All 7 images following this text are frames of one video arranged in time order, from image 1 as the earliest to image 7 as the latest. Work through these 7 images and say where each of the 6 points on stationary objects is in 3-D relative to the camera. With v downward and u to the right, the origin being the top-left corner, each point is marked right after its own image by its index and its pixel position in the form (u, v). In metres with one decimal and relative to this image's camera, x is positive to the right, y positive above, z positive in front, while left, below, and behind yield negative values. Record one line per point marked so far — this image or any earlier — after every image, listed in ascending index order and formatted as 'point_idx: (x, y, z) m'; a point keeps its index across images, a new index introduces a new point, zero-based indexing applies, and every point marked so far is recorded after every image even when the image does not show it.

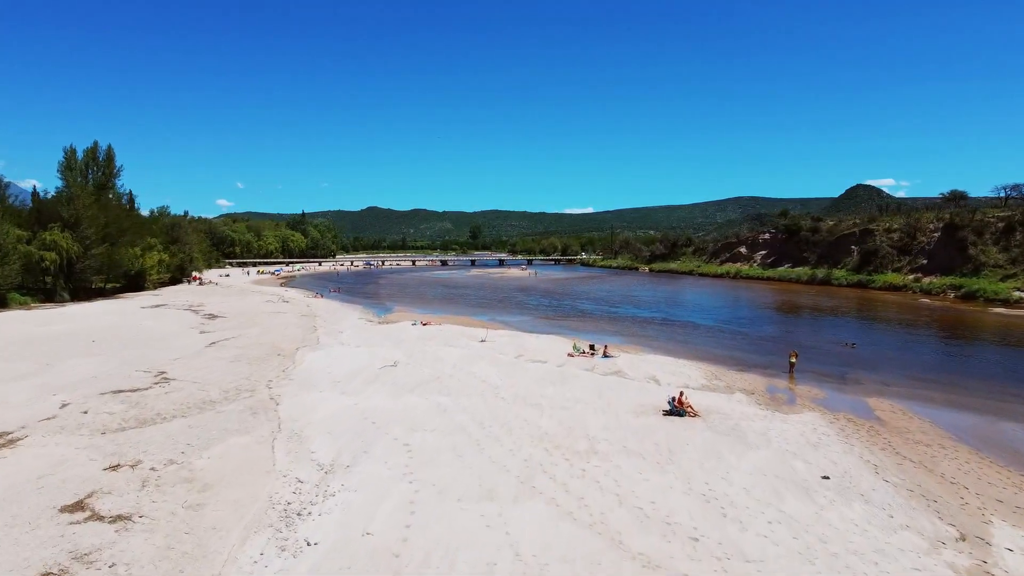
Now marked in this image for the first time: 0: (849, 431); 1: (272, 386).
0: (+5.6, -2.4, +13.4) m
1: (-5.0, -2.1, +16.6) m
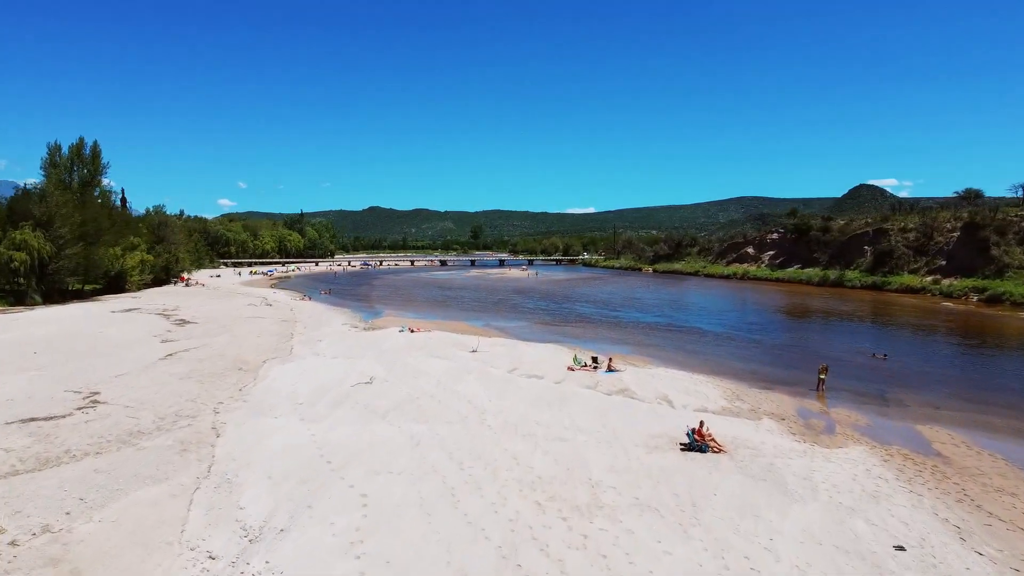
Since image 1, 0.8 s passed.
0: (+5.5, -2.6, +11.0) m
1: (-5.2, -2.2, +14.2) m
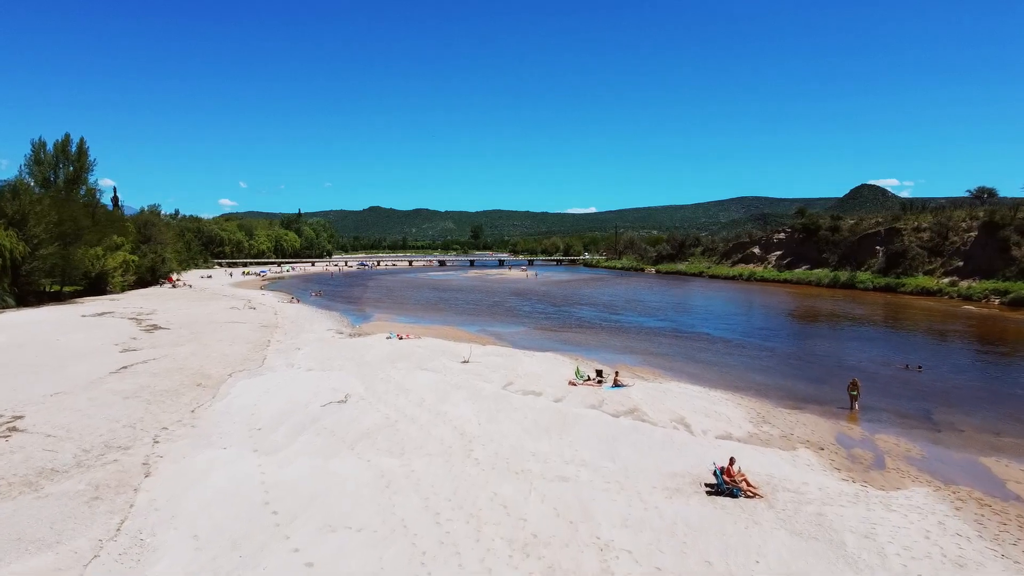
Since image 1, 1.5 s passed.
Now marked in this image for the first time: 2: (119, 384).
0: (+5.3, -2.7, +8.9) m
1: (-5.3, -2.3, +12.1) m
2: (-7.7, -1.9, +15.8) m
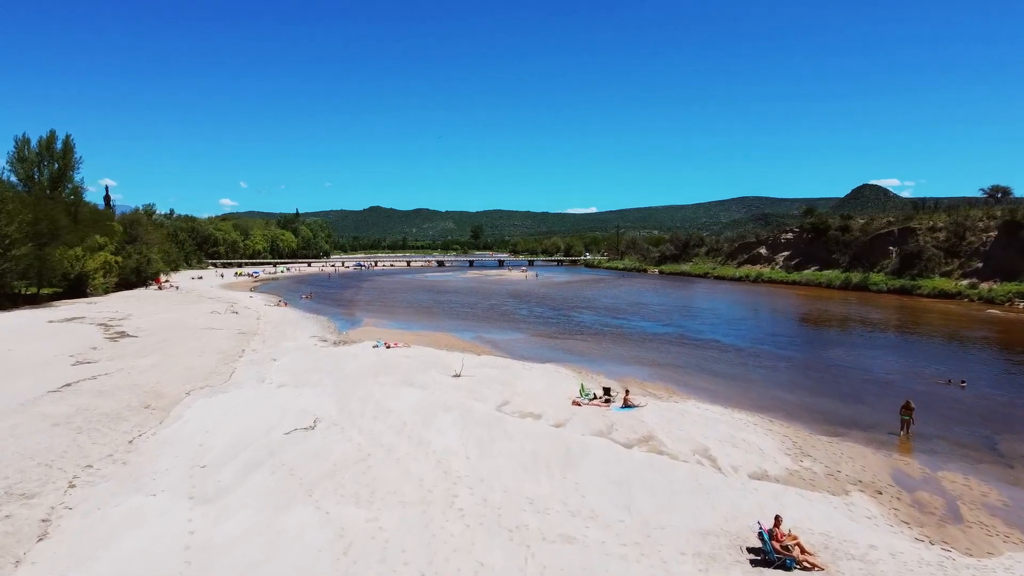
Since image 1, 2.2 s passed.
0: (+5.2, -2.8, +6.7) m
1: (-5.4, -2.4, +10.0) m
2: (-7.8, -2.0, +13.7) m
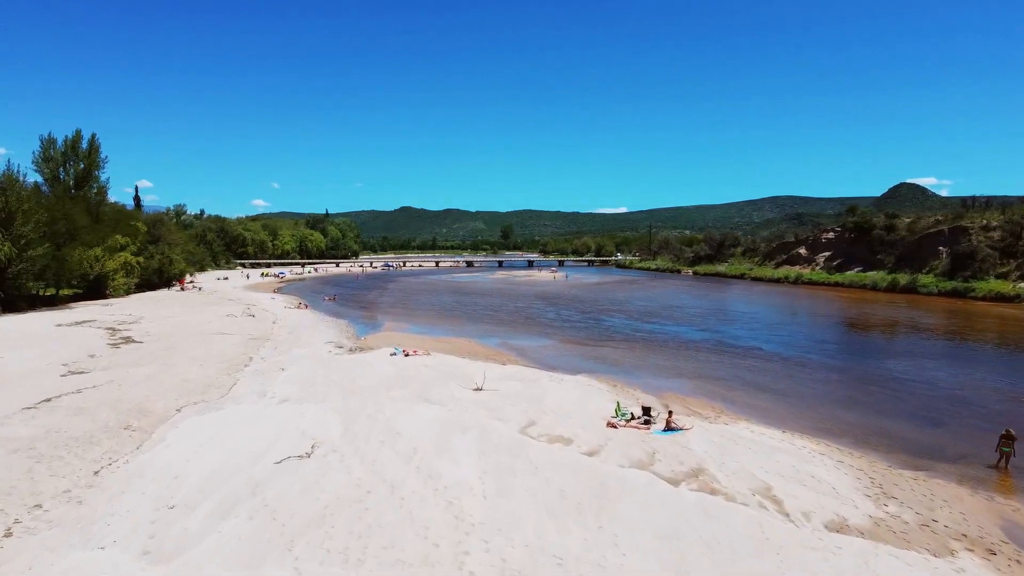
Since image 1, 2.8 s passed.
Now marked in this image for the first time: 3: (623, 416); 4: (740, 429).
0: (+5.4, -2.9, +4.7) m
1: (-5.1, -2.5, +8.3) m
2: (-7.4, -2.1, +12.1) m
3: (+2.0, -2.3, +14.2) m
4: (+3.8, -2.4, +13.5) m
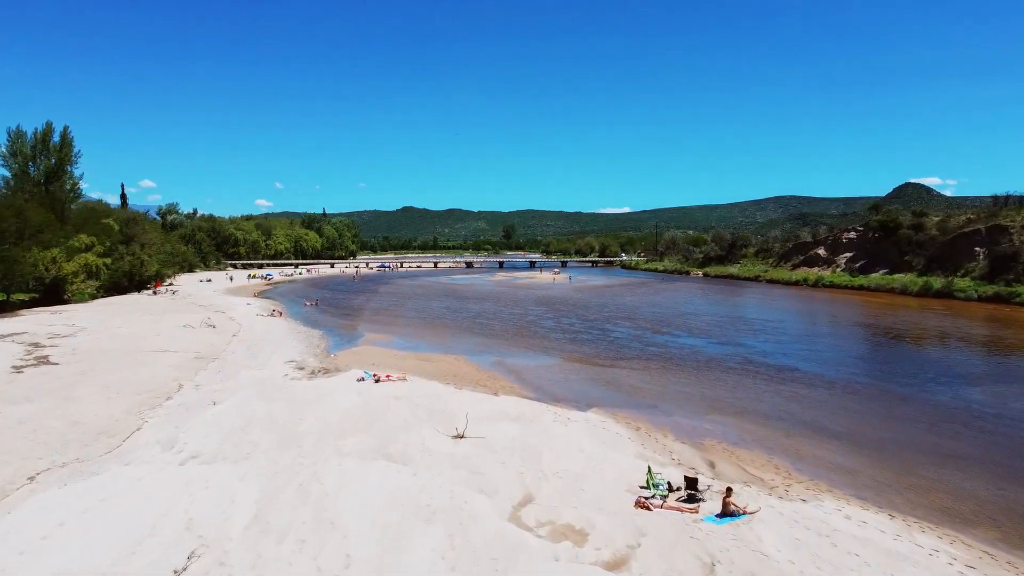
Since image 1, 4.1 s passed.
0: (+5.2, -3.2, +0.5) m
1: (-5.3, -2.8, +4.2) m
2: (-7.6, -2.4, +8.0) m
3: (+1.8, -2.5, +10.1) m
4: (+3.7, -2.6, +9.3) m
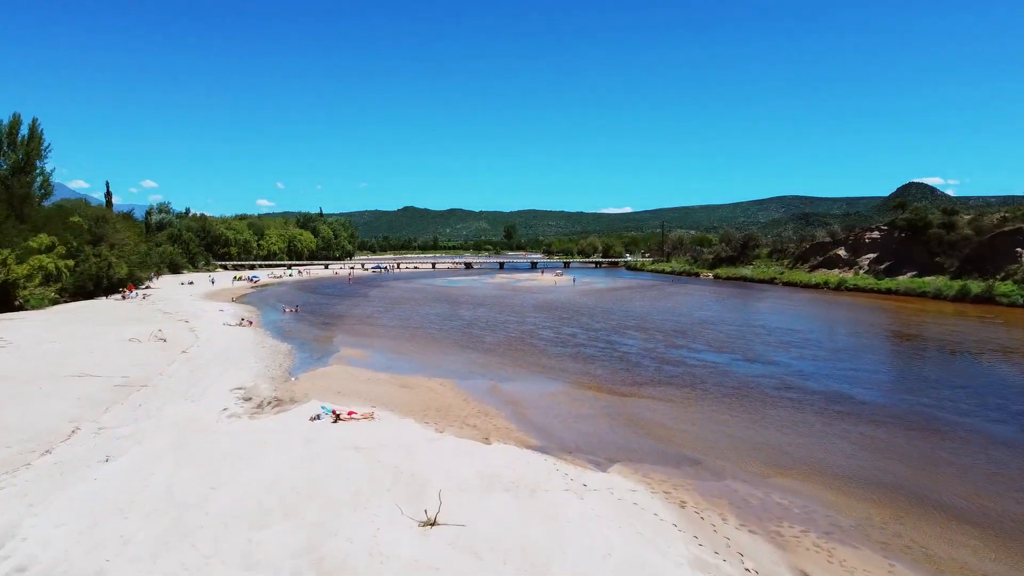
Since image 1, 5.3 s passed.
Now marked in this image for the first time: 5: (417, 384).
0: (+5.1, -3.4, -3.4) m
1: (-5.4, -3.0, +0.2) m
2: (-7.6, -2.6, +4.0) m
3: (+1.7, -2.7, +6.1) m
4: (+3.6, -2.9, +5.4) m
5: (-2.1, -2.2, +18.7) m
